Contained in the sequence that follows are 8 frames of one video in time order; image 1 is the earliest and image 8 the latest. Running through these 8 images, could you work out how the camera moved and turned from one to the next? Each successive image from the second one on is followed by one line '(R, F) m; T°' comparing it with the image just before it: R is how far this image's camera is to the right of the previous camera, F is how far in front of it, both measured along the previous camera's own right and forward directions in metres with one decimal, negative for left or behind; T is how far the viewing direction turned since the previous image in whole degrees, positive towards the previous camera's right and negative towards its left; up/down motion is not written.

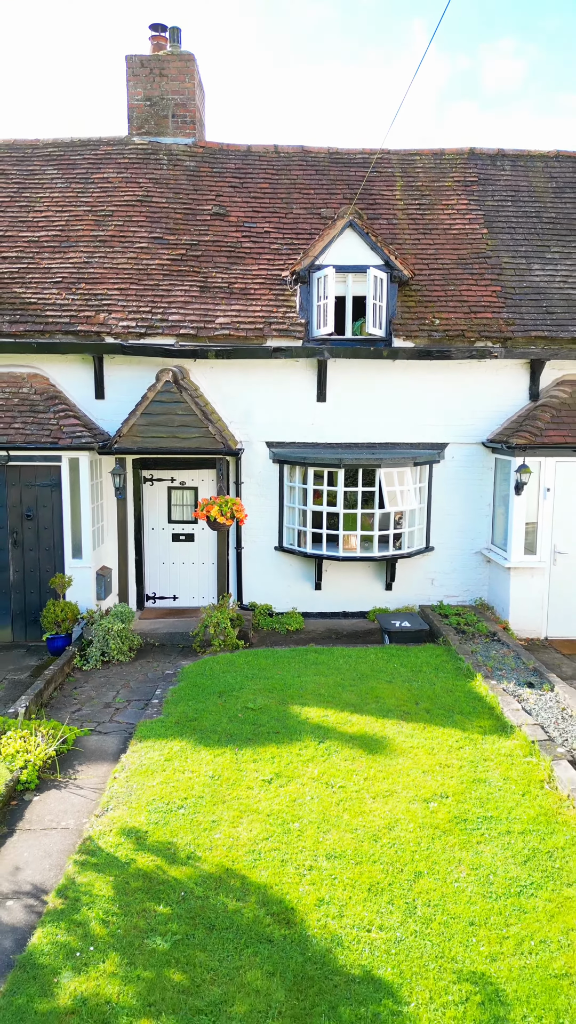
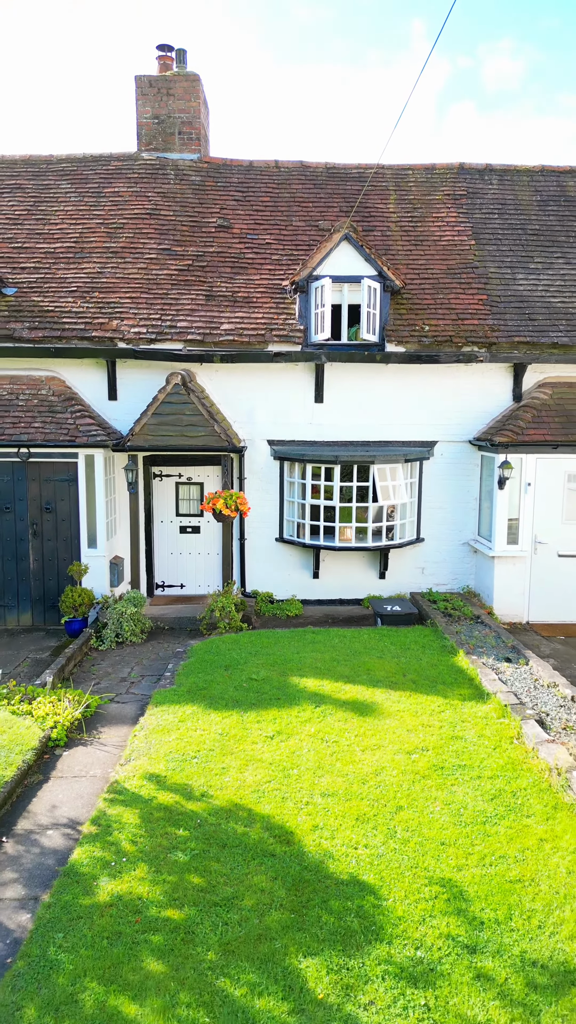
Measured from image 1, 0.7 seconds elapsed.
(0.0, -0.7) m; 0°
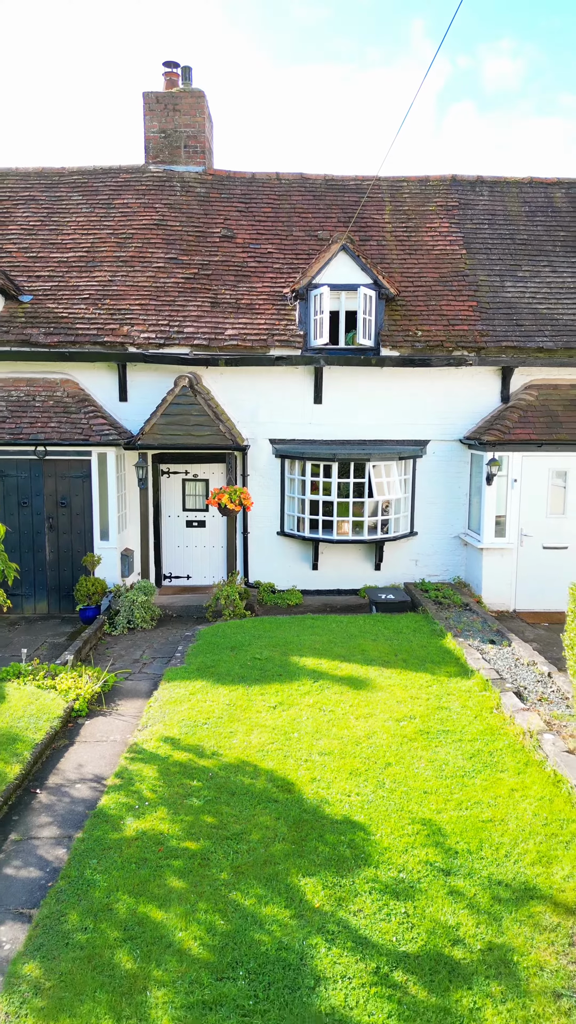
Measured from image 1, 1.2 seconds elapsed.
(0.0, -0.6) m; 0°
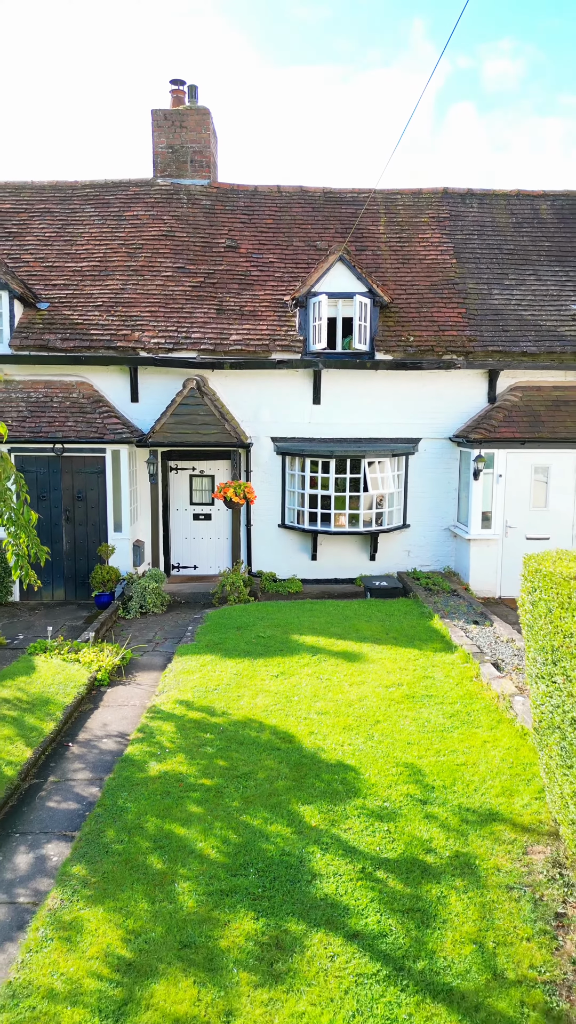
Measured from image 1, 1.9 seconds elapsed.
(0.0, -0.8) m; 0°
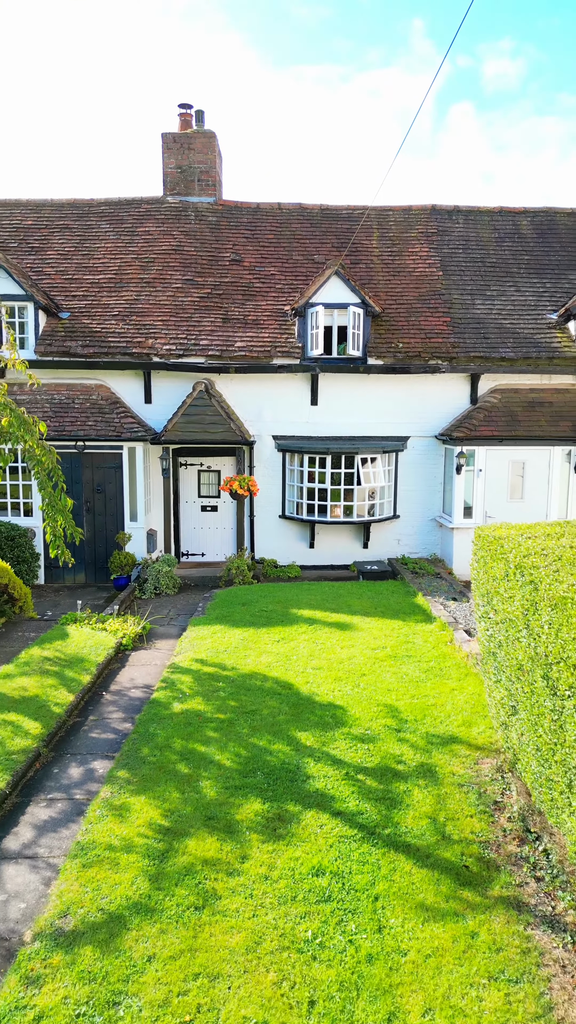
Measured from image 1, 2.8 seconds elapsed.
(0.0, -1.1) m; 0°
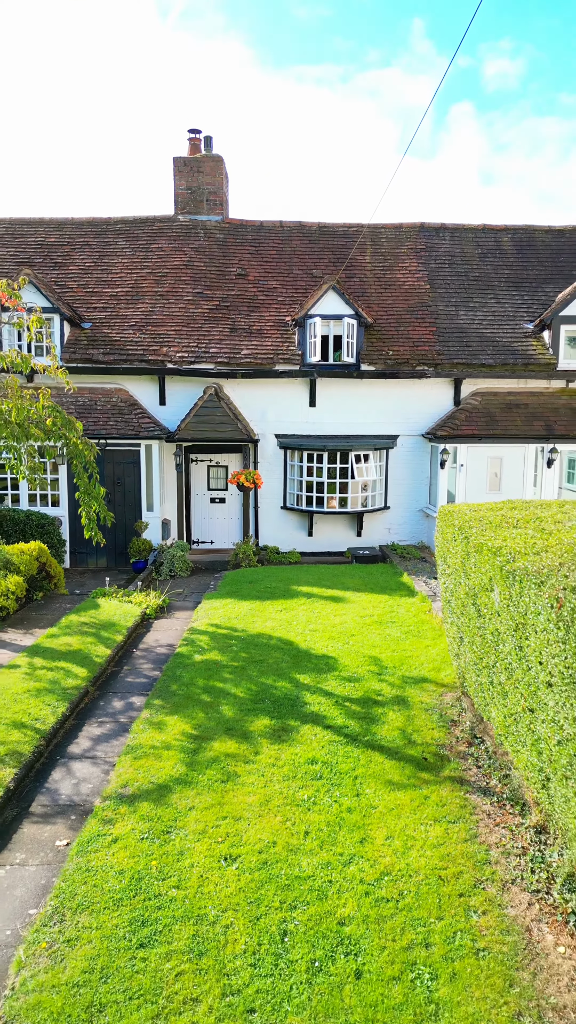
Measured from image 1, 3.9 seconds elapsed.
(0.0, -1.4) m; 0°
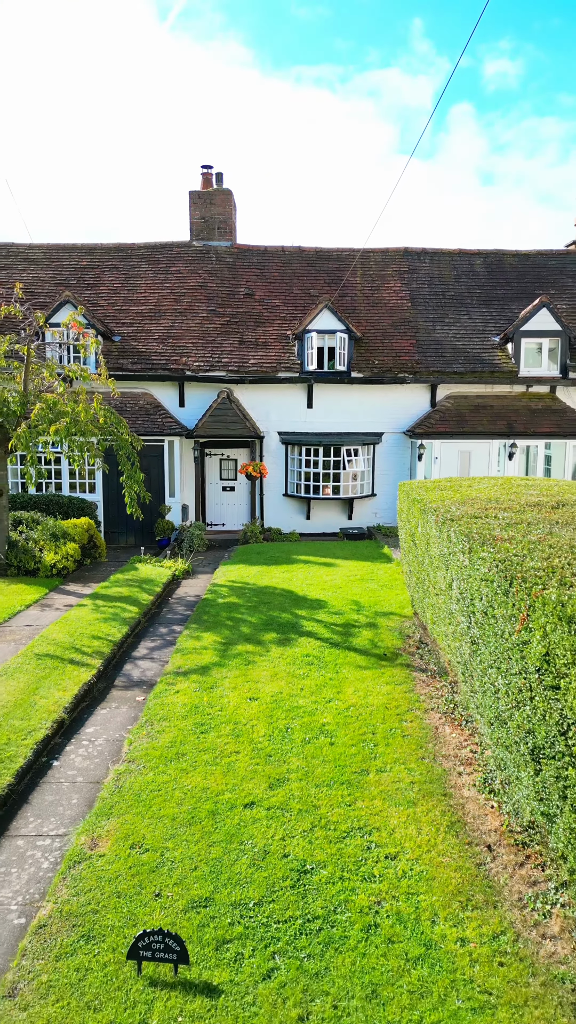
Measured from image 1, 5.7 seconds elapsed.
(0.0, -2.5) m; 0°
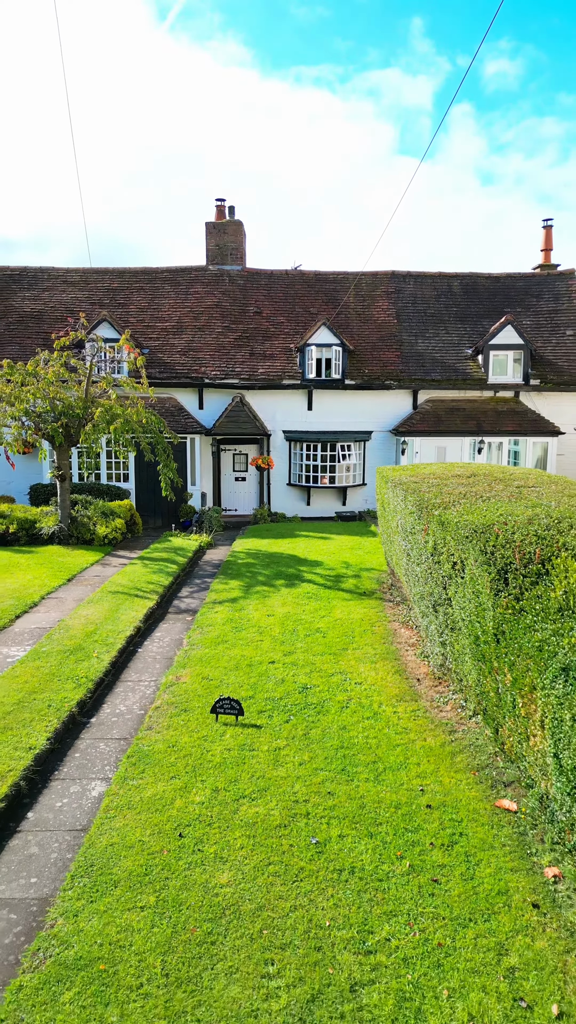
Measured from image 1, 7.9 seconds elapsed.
(-0.2, -3.0) m; 0°
